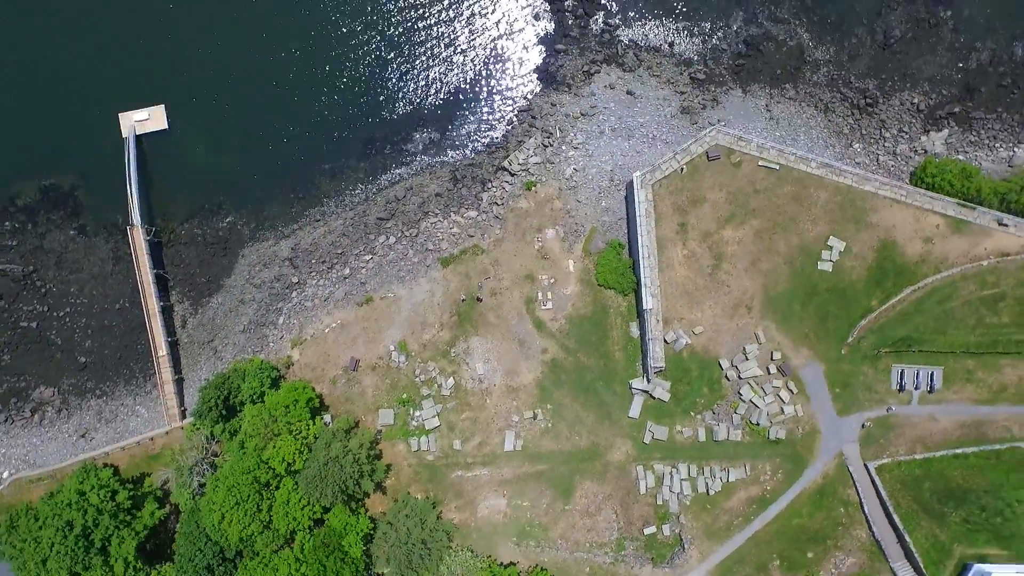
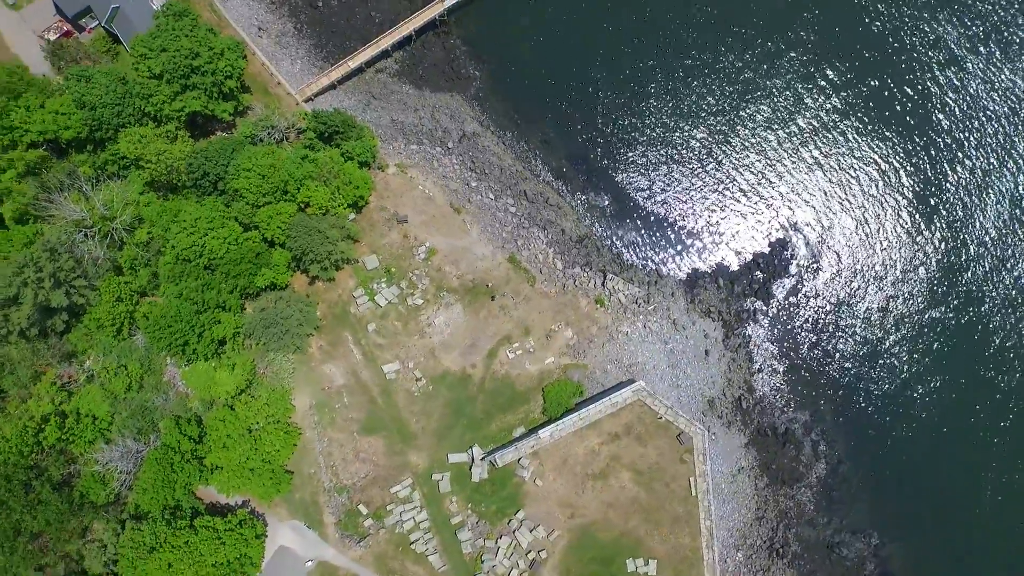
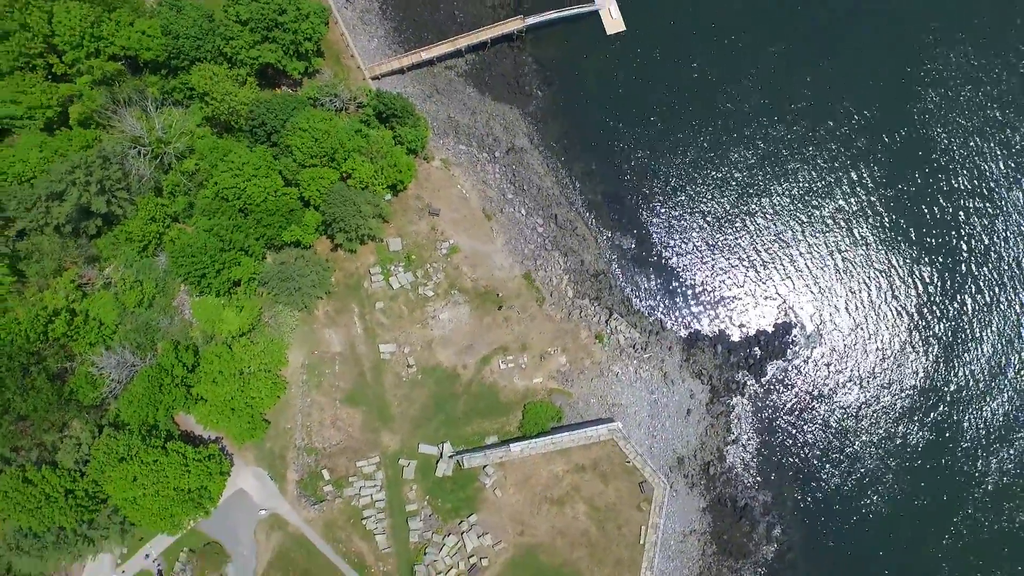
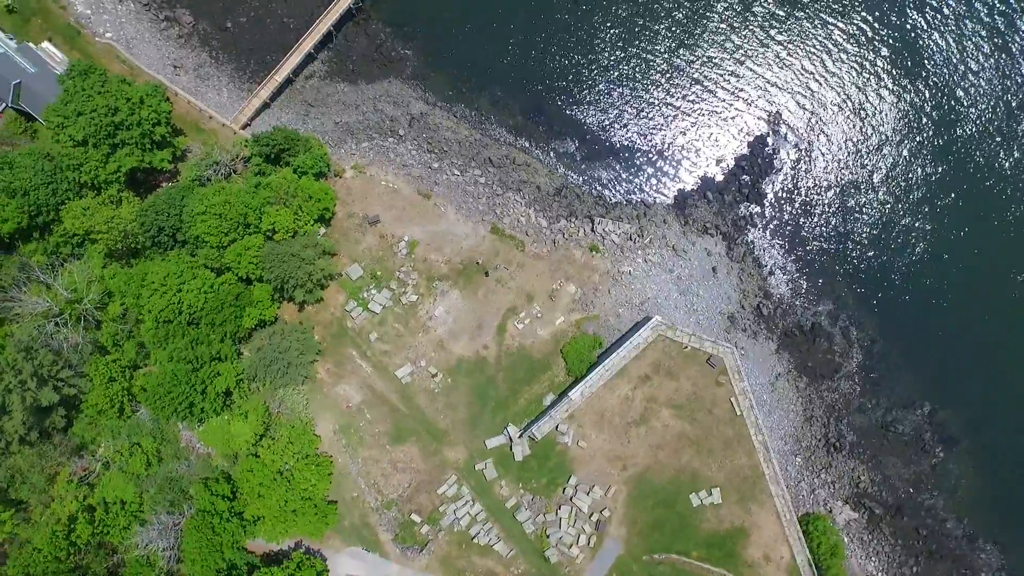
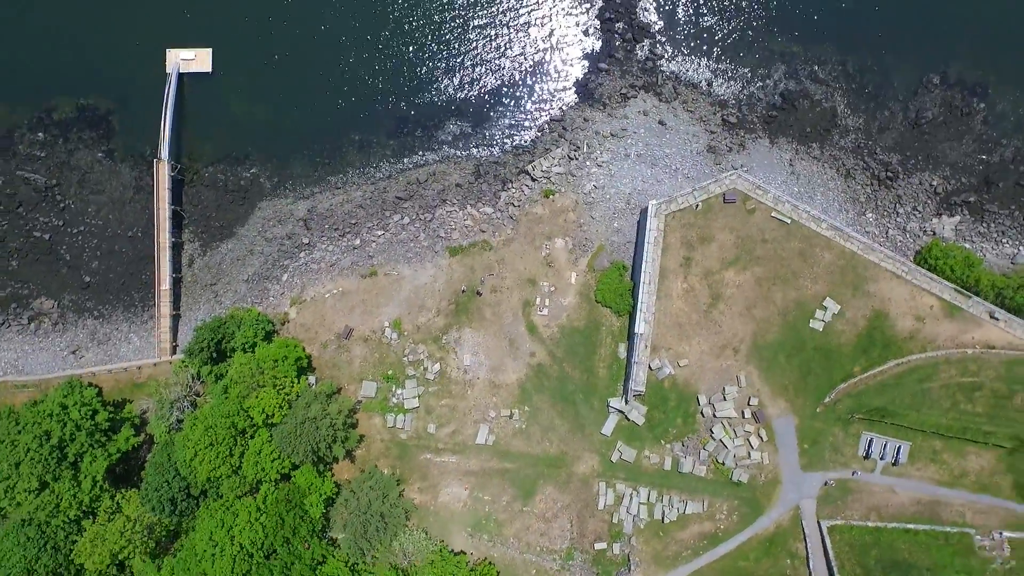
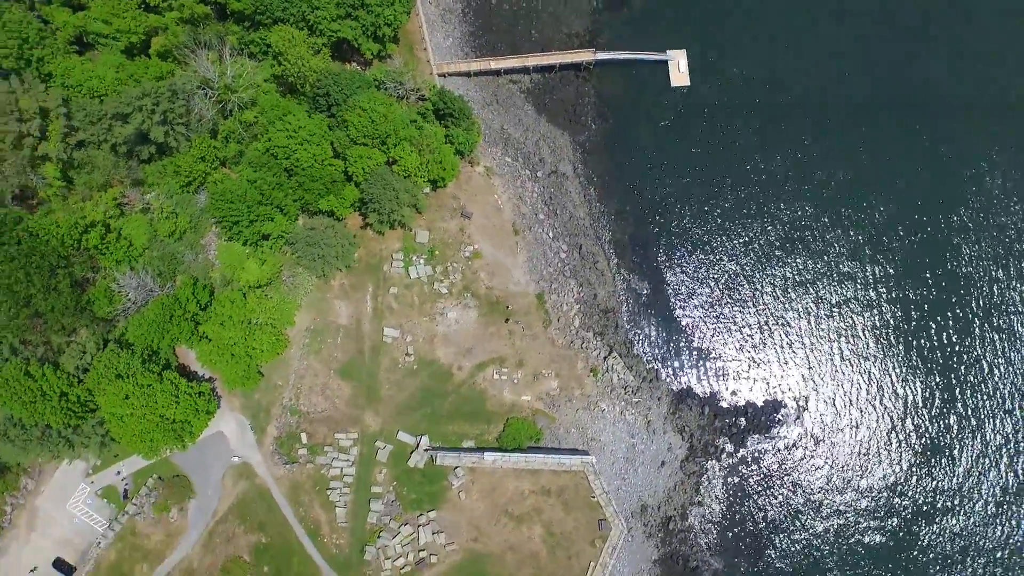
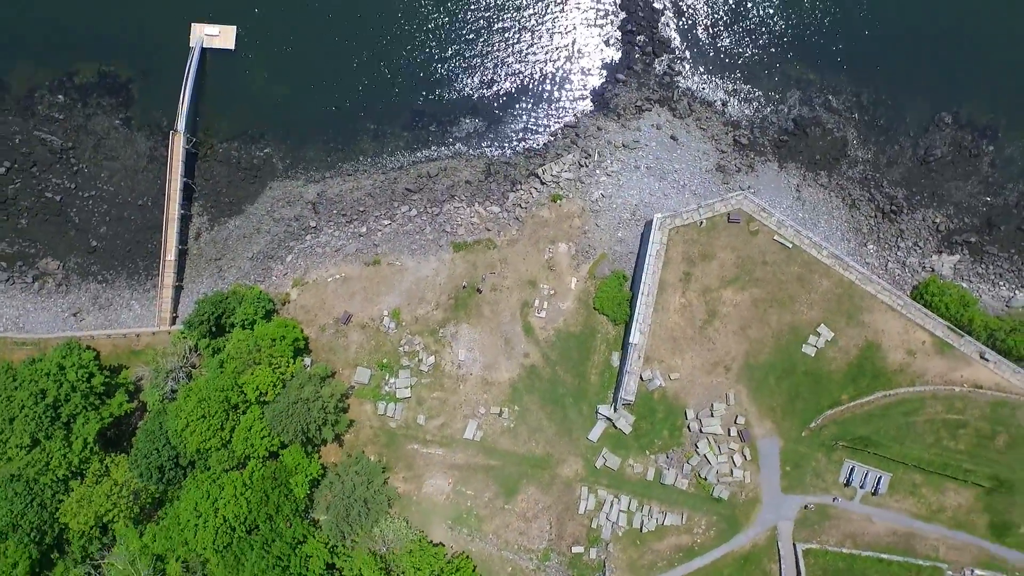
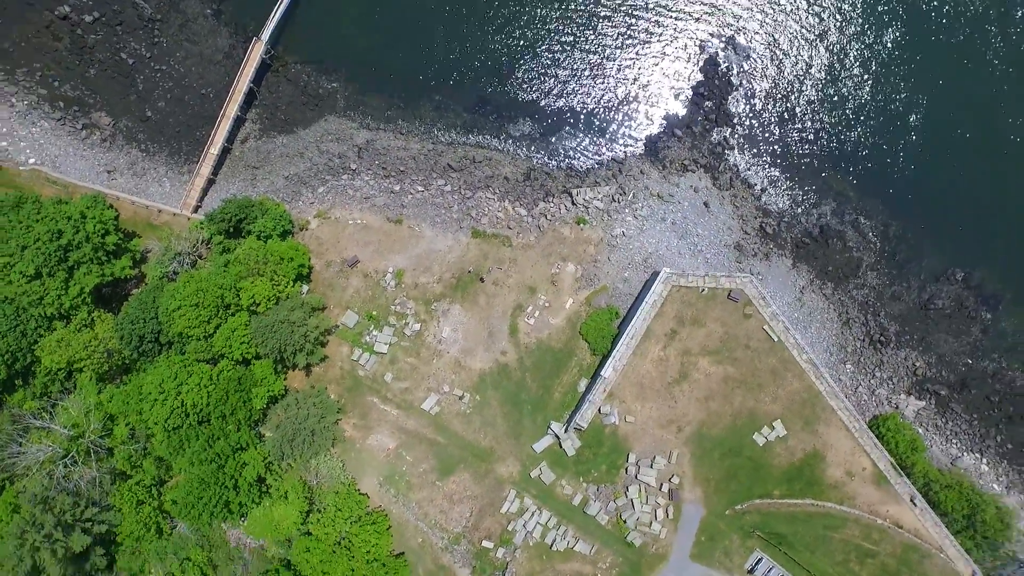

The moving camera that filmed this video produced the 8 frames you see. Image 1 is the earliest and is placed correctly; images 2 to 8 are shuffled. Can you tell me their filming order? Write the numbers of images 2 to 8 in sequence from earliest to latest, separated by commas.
5, 7, 8, 4, 2, 3, 6
